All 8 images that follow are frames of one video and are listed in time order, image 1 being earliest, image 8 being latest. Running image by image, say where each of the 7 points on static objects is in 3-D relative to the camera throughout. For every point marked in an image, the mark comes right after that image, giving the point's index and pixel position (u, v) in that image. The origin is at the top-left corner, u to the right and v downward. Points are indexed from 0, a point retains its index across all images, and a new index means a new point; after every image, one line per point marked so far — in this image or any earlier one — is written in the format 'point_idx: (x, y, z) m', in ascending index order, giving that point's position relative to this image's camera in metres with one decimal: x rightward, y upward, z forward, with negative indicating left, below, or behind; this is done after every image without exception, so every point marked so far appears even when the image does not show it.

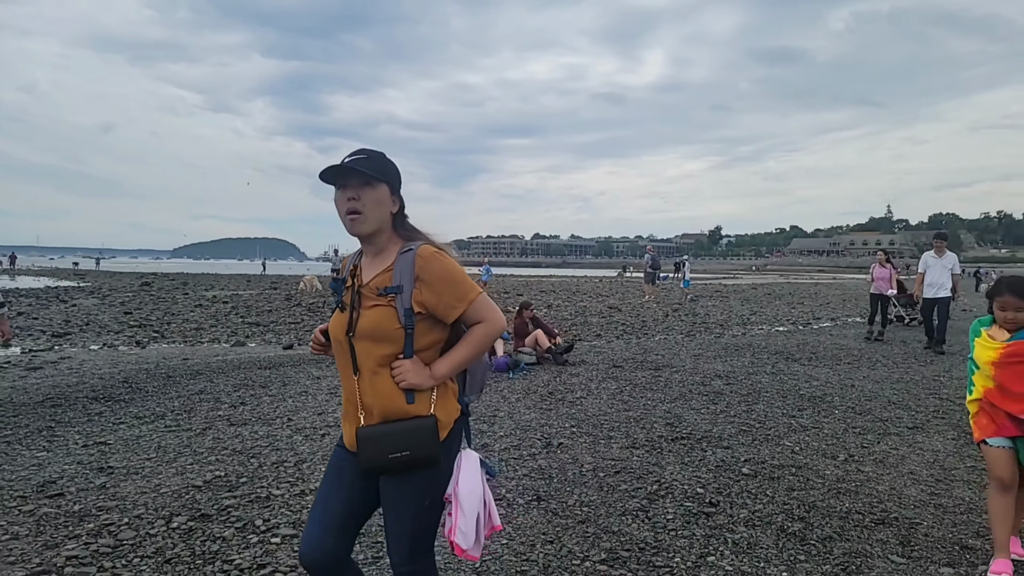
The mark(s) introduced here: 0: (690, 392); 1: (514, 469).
0: (+2.5, -1.4, +9.7) m
1: (+0.1, -1.5, +5.8) m
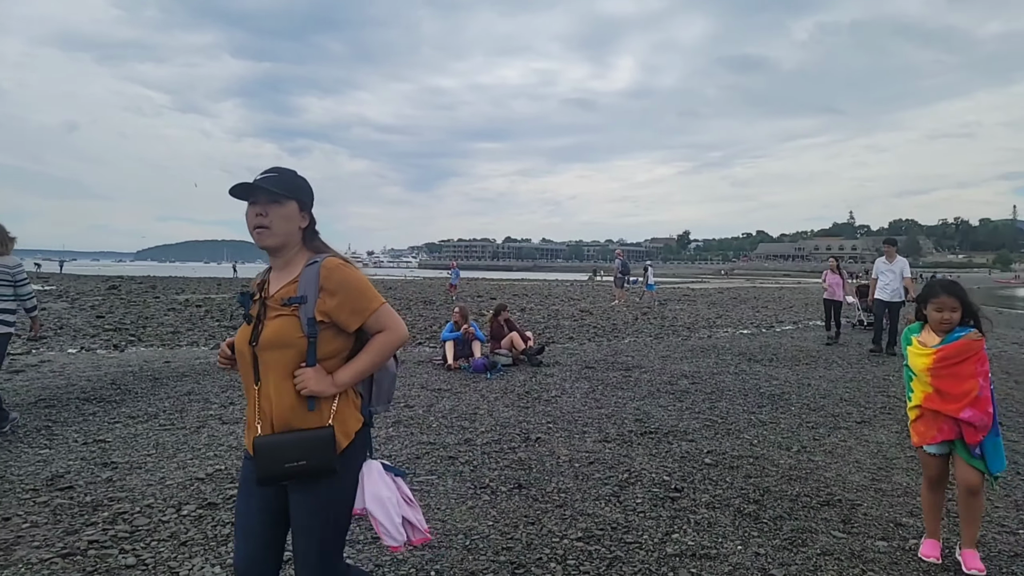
0: (+2.2, -1.5, +10.3) m
1: (-0.1, -1.6, +6.3) m
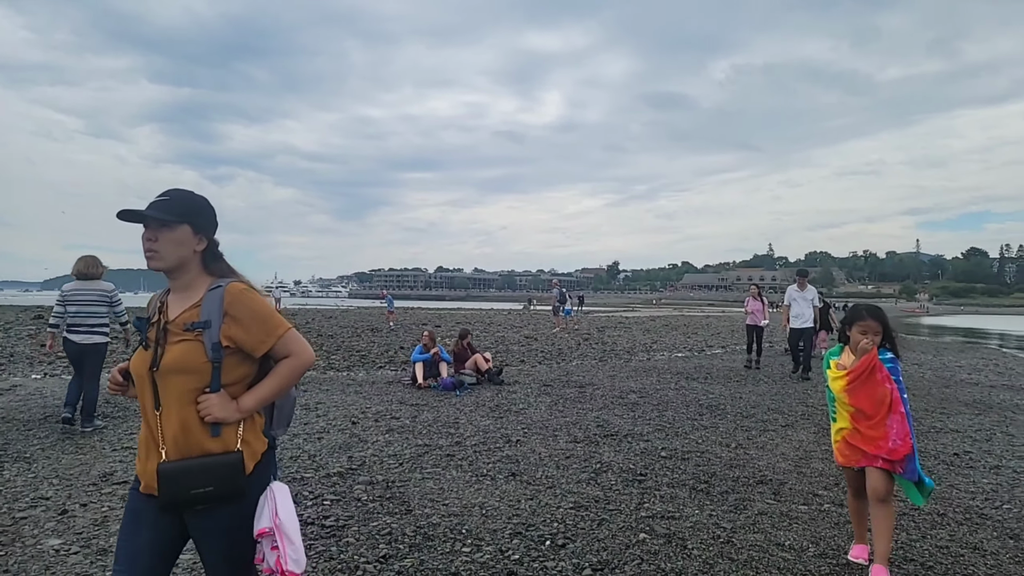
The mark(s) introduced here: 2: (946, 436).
0: (+1.7, -1.9, +11.5) m
1: (-0.2, -1.8, +7.3) m
2: (+6.3, -2.1, +9.9) m
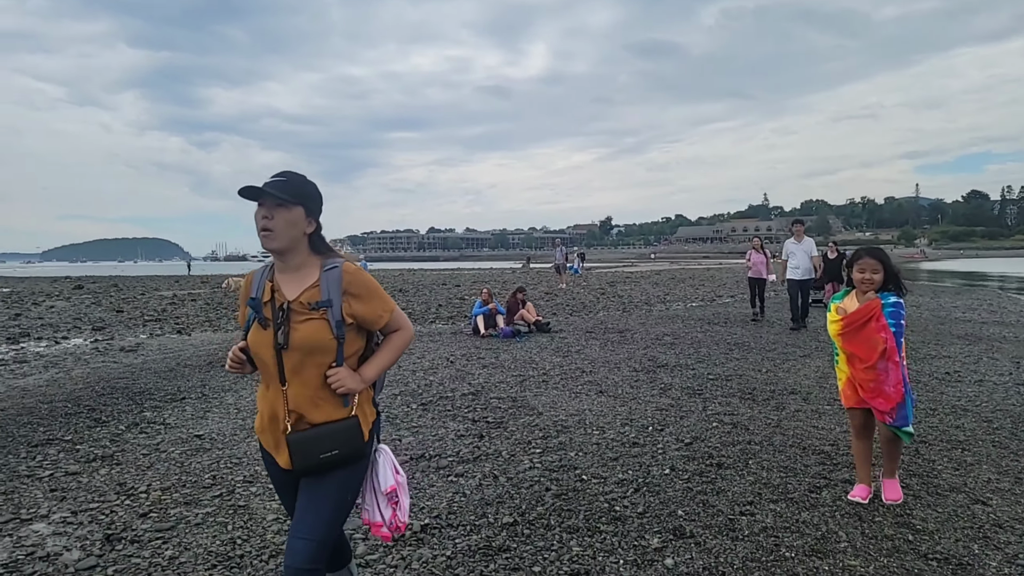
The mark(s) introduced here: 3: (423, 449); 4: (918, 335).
0: (+2.7, -1.1, +13.5) m
1: (+0.9, -1.3, +9.3) m
2: (+7.4, -1.2, +11.9) m
3: (-0.8, -1.4, +6.2) m
4: (+8.8, -1.0, +15.0) m
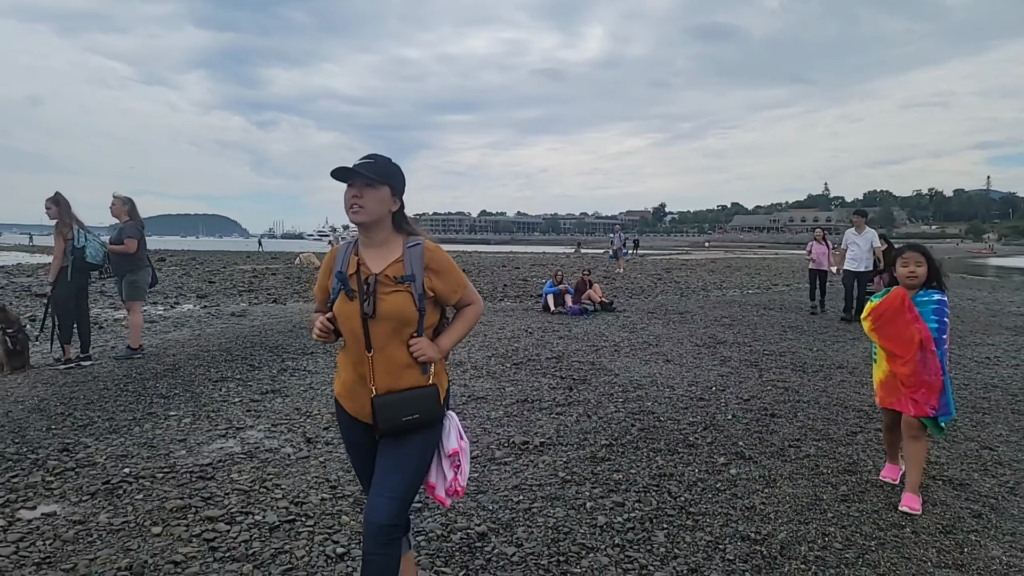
0: (+4.2, -0.7, +14.5) m
1: (+2.0, -1.0, +10.5) m
2: (+8.7, -1.0, +12.6) m
3: (+0.2, -1.2, +7.5) m
4: (+10.4, -0.8, +15.6) m
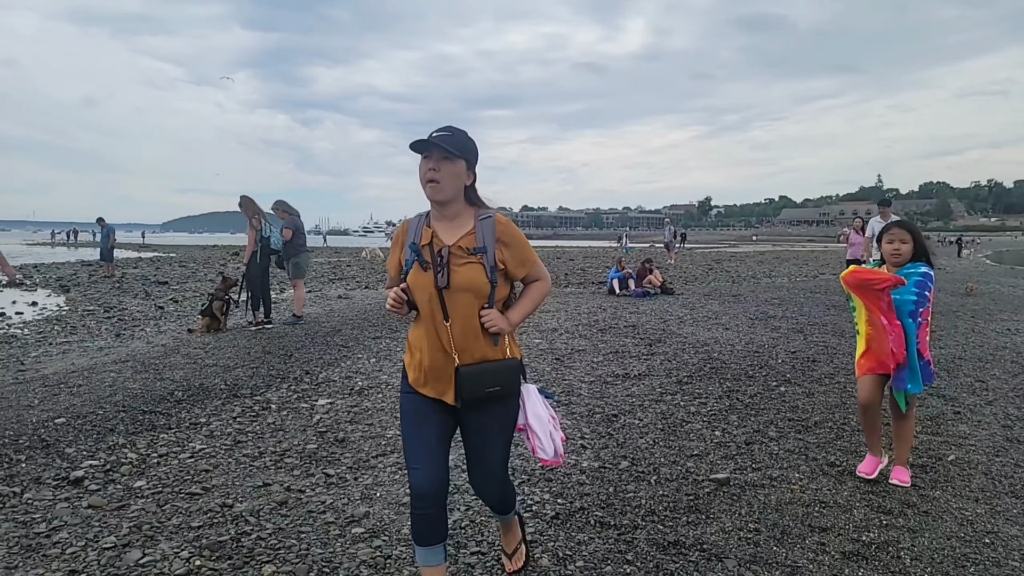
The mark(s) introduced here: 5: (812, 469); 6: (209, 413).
0: (+5.9, -0.4, +16.3) m
1: (+3.5, -0.6, +12.5) m
2: (+10.3, -0.7, +14.2) m
3: (+1.4, -0.8, +9.6) m
4: (+12.1, -0.5, +17.0) m
5: (+2.0, -1.2, +4.7) m
6: (-2.6, -1.1, +5.9) m
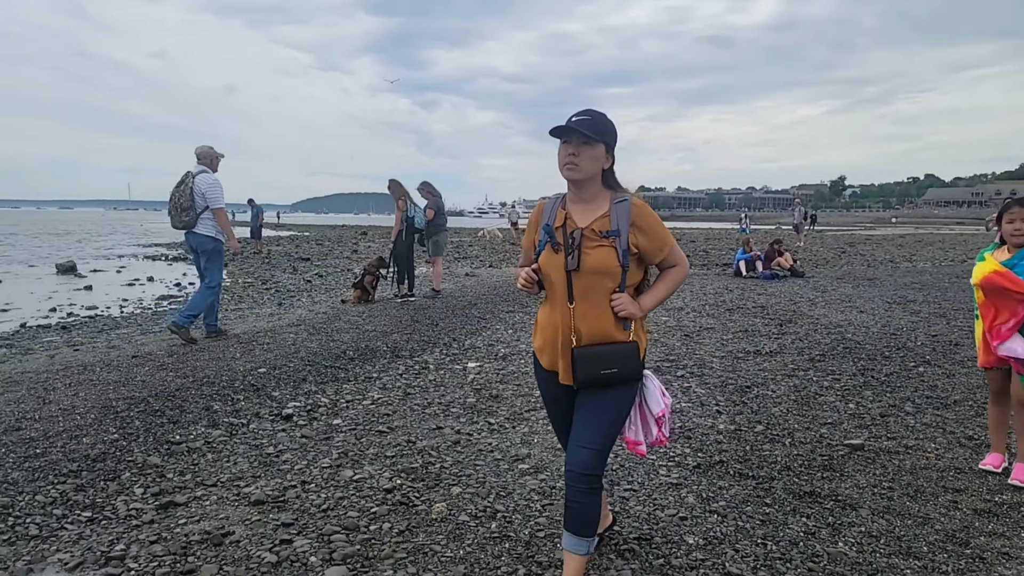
0: (+8.8, 0.0, +15.6) m
1: (+5.8, -0.3, +12.2) m
2: (+12.7, -0.4, +12.8) m
3: (+3.3, -0.6, +9.7) m
4: (+15.1, -0.2, +15.3) m
5: (+3.0, -1.1, +4.8) m
6: (-1.3, -0.8, +6.7) m
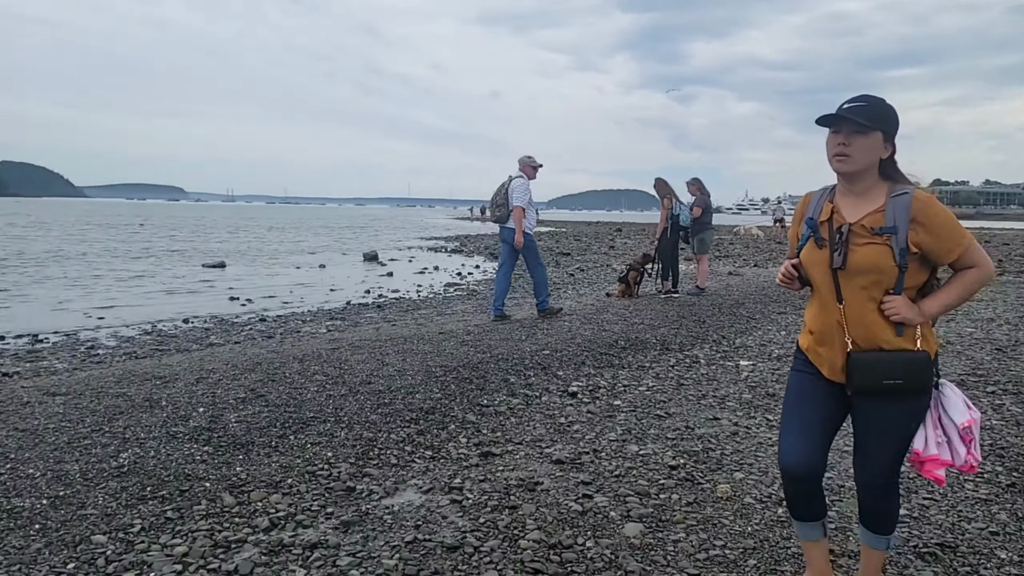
0: (+14.0, -0.4, +11.9) m
1: (+10.0, -0.6, +9.7) m
2: (+16.7, -1.0, +7.8) m
3: (+6.8, -0.7, +8.3) m
4: (+19.8, -0.8, +9.4) m
5: (+4.8, -1.2, +3.8) m
6: (+1.4, -0.7, +7.1) m
